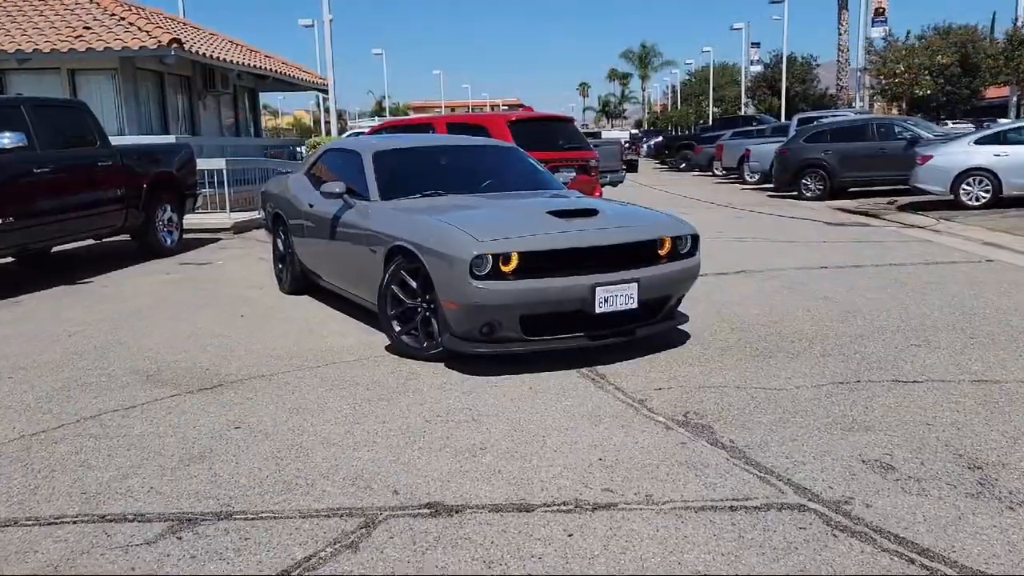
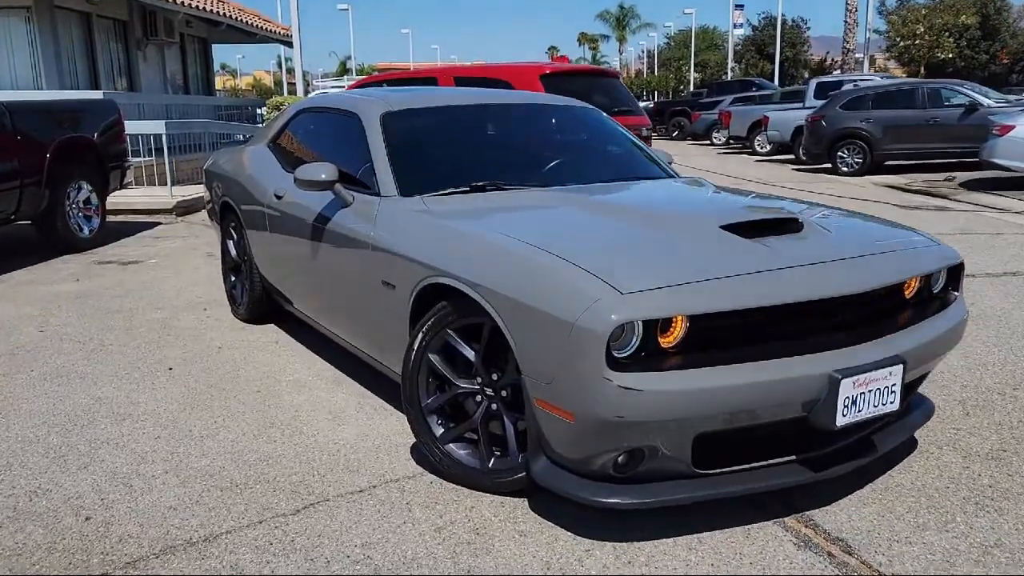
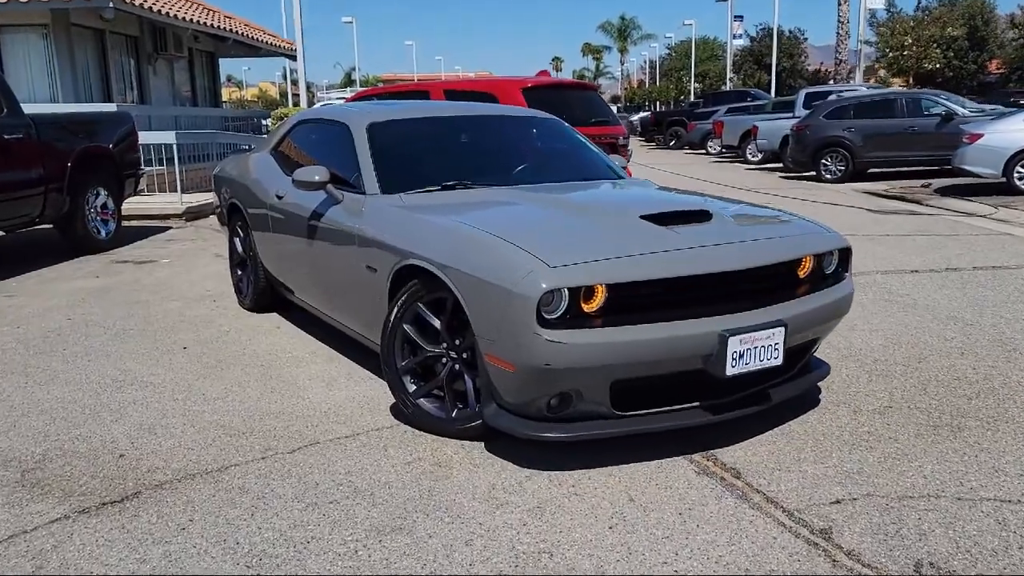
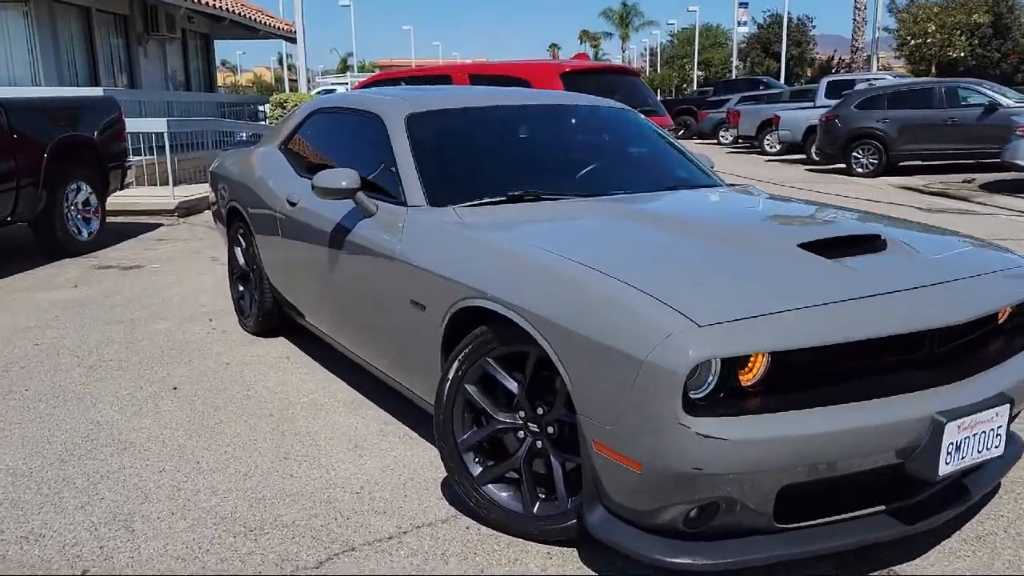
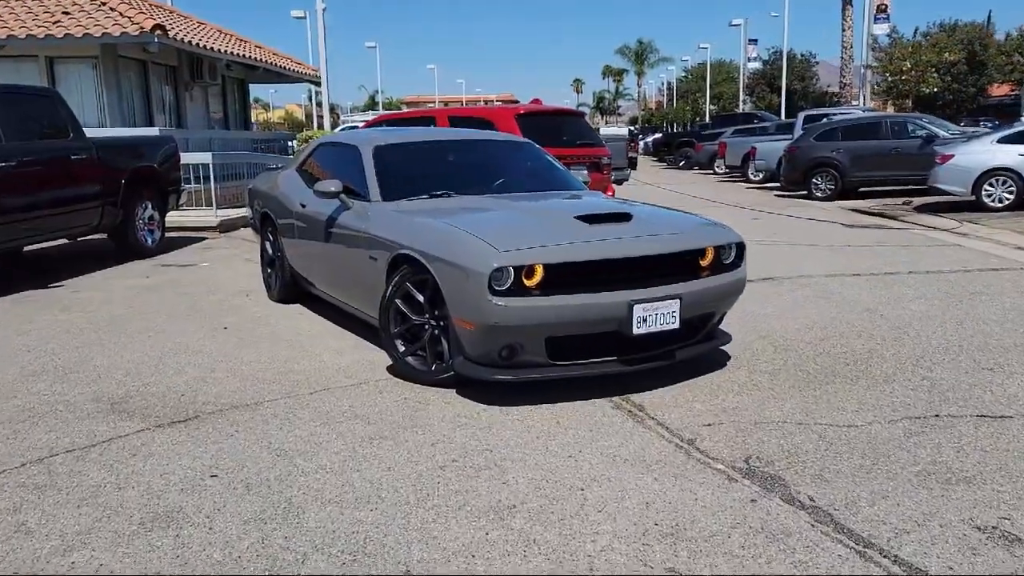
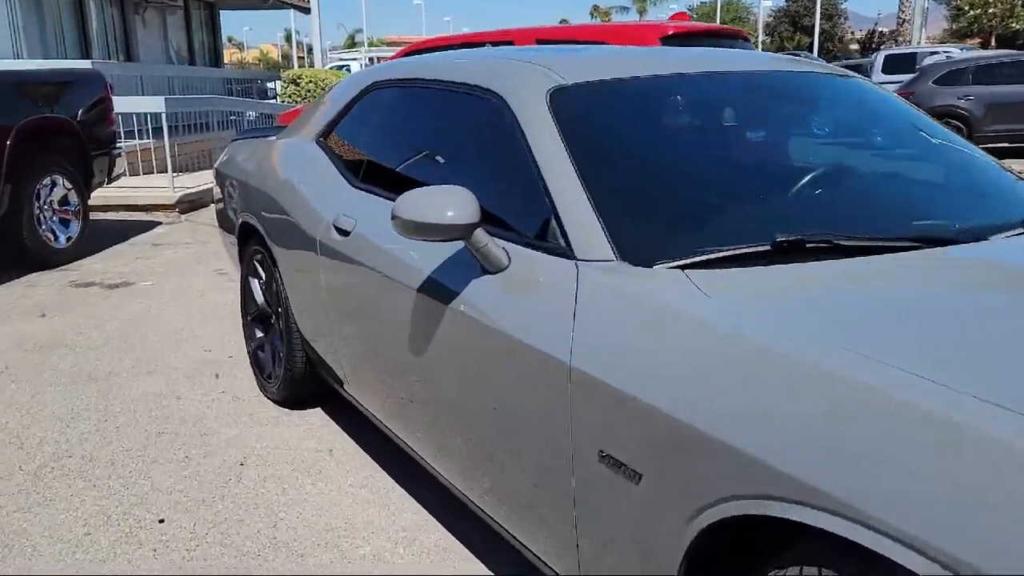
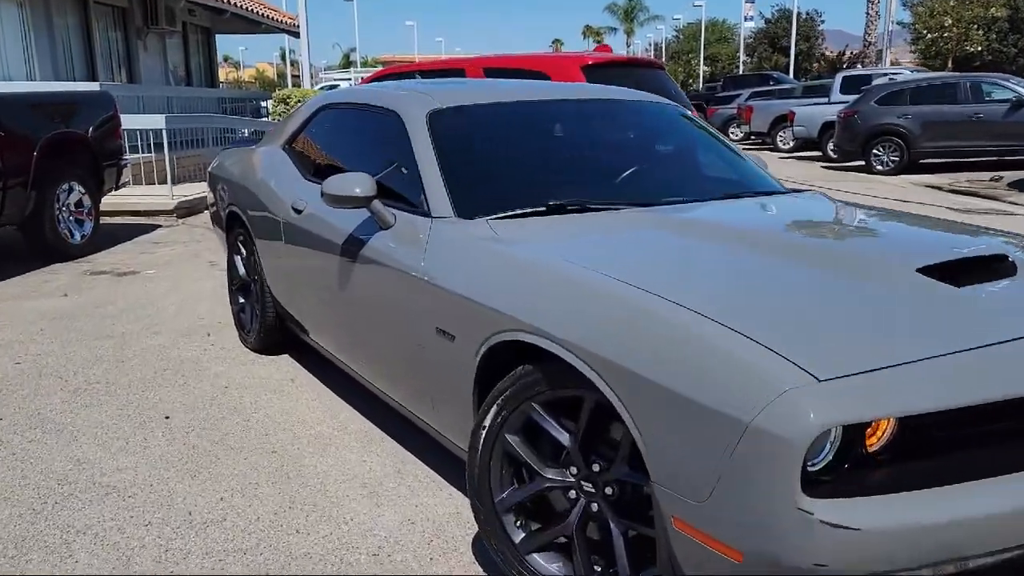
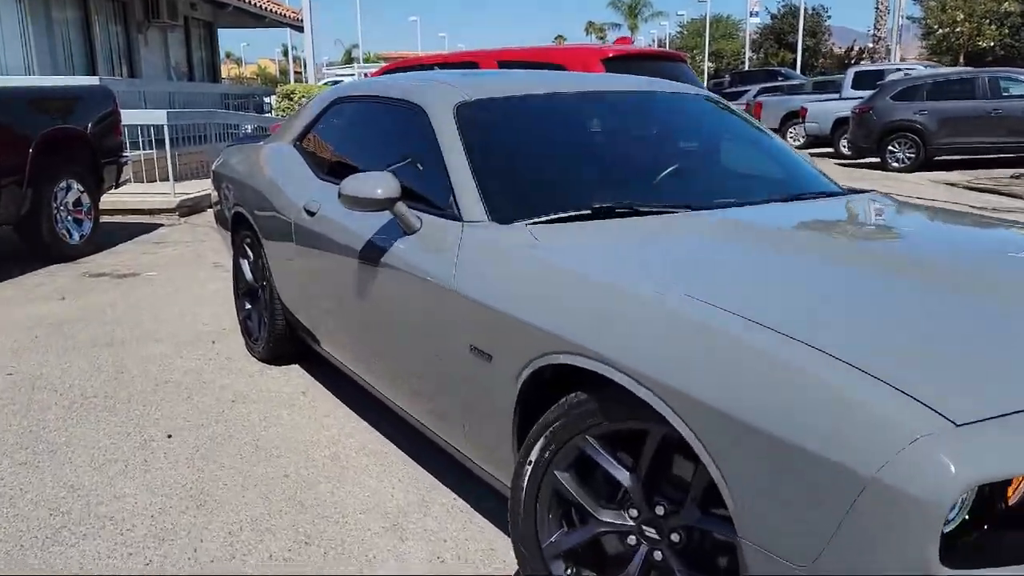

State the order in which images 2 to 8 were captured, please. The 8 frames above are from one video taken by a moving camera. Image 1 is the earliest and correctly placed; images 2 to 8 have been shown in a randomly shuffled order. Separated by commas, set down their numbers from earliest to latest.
5, 3, 2, 4, 7, 8, 6
